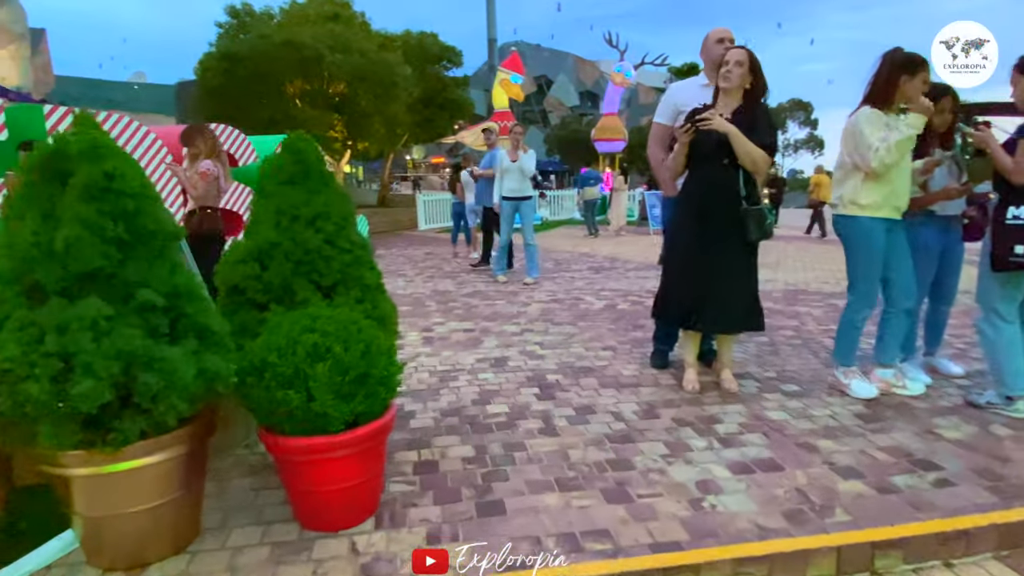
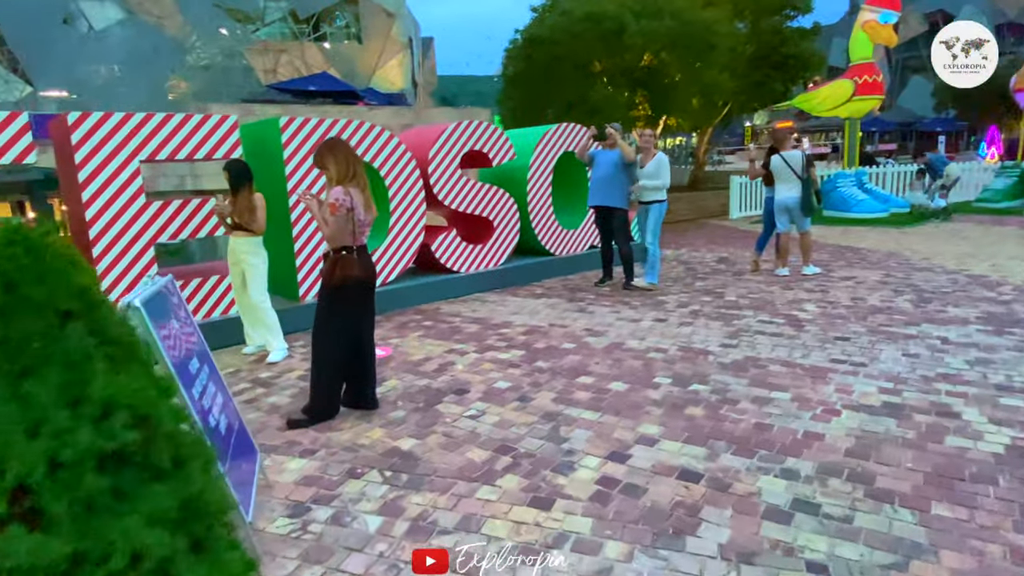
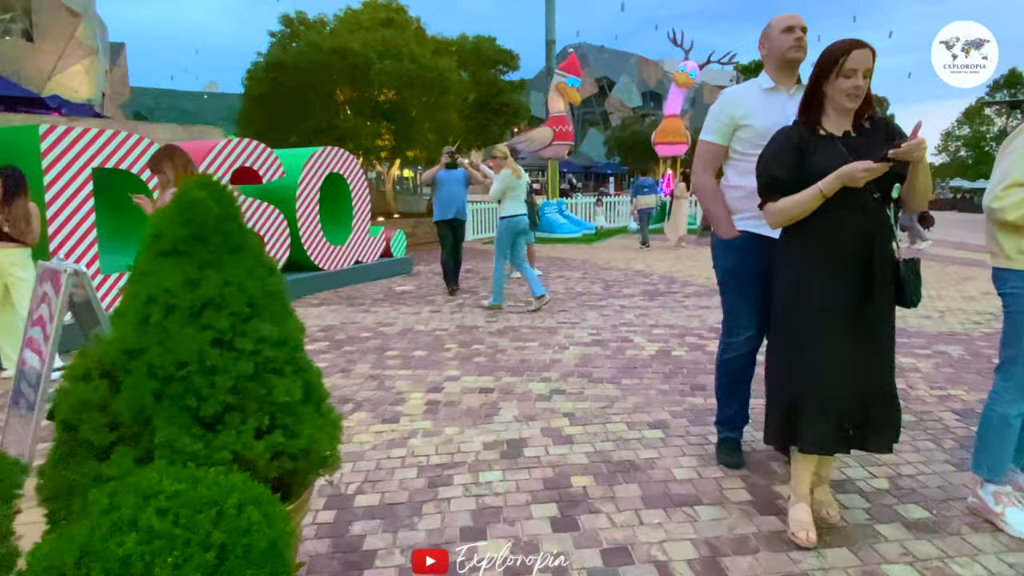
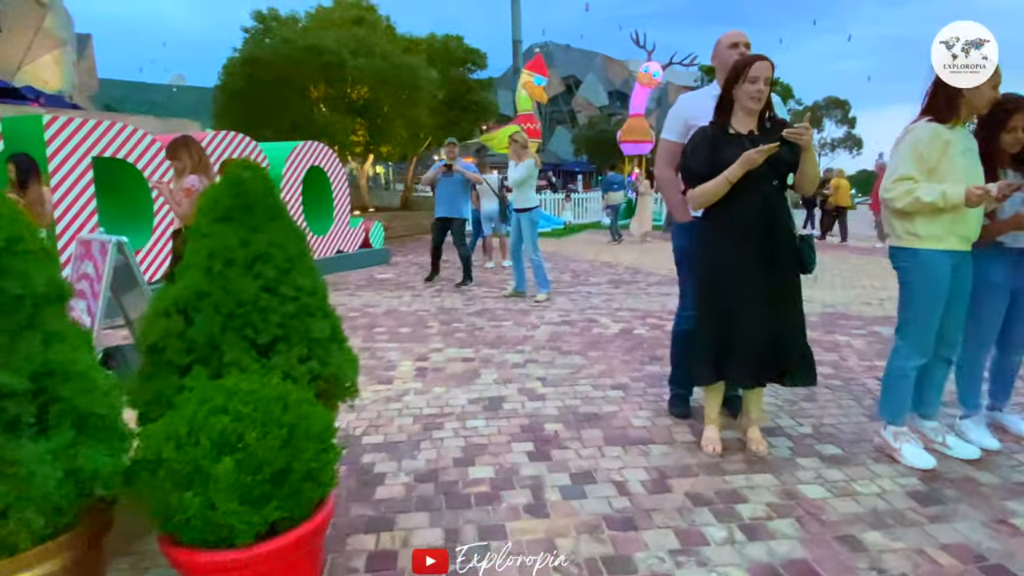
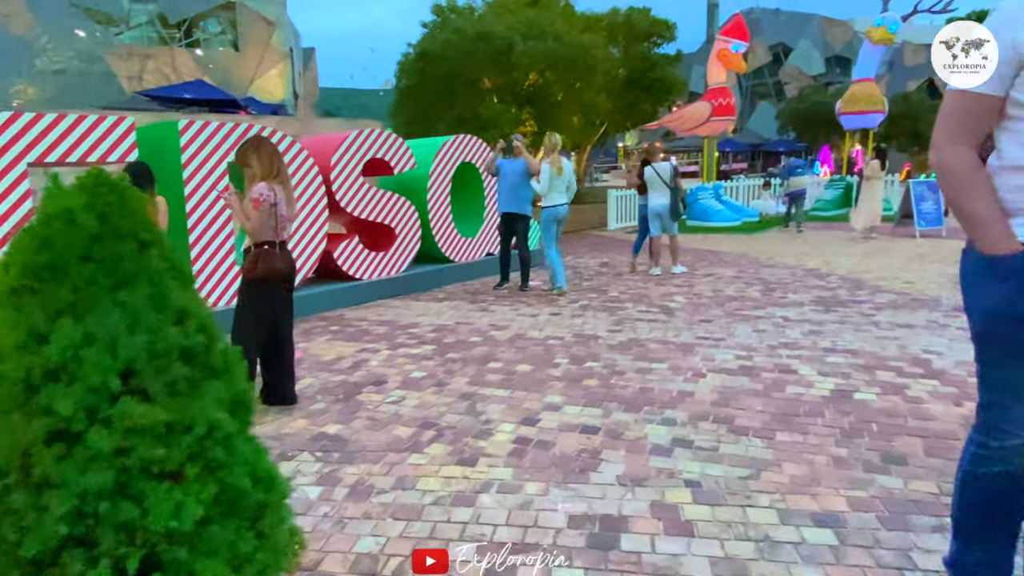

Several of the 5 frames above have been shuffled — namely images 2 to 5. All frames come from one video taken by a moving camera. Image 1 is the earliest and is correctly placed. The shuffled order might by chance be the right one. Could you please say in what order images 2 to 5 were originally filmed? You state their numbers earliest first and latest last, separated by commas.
4, 3, 5, 2
